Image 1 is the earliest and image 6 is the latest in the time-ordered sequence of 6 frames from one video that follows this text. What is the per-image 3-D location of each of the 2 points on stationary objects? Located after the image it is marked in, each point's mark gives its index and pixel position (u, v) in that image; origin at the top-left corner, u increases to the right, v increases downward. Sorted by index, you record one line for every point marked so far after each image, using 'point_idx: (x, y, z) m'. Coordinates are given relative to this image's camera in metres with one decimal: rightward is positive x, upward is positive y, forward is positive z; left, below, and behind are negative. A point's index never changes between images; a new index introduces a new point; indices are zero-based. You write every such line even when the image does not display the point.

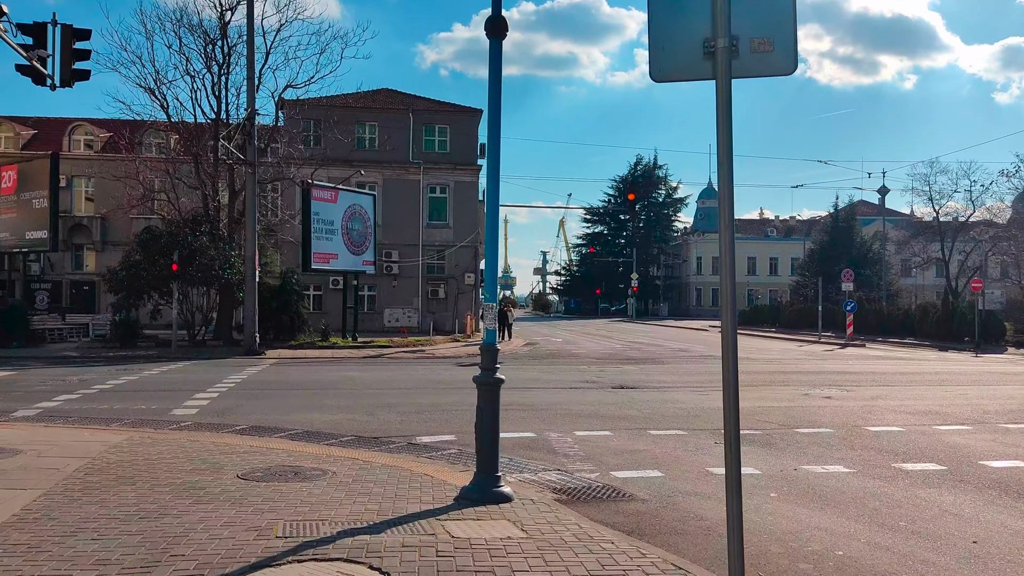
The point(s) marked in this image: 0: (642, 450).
0: (+1.5, -1.8, +9.4) m
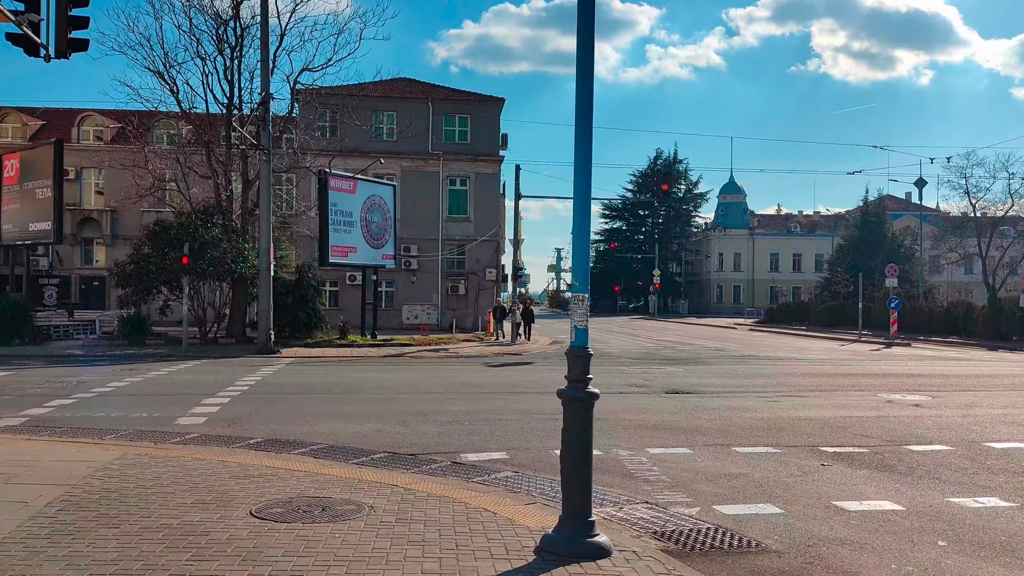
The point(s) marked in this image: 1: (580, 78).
0: (+2.1, -1.7, +7.8) m
1: (+0.4, +1.3, +5.2) m
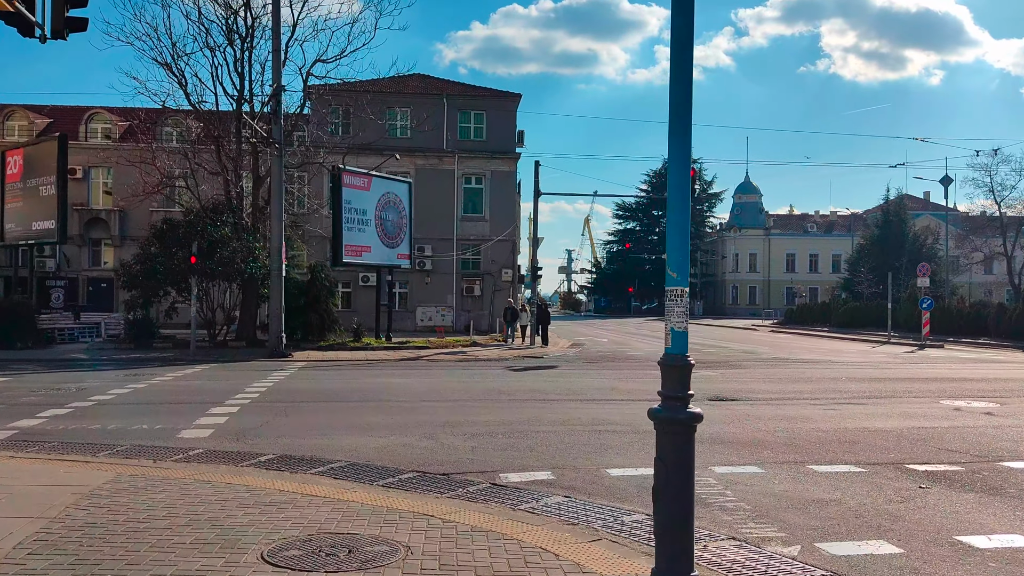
0: (+2.5, -1.7, +6.7) m
1: (+0.8, +1.3, +4.2) m
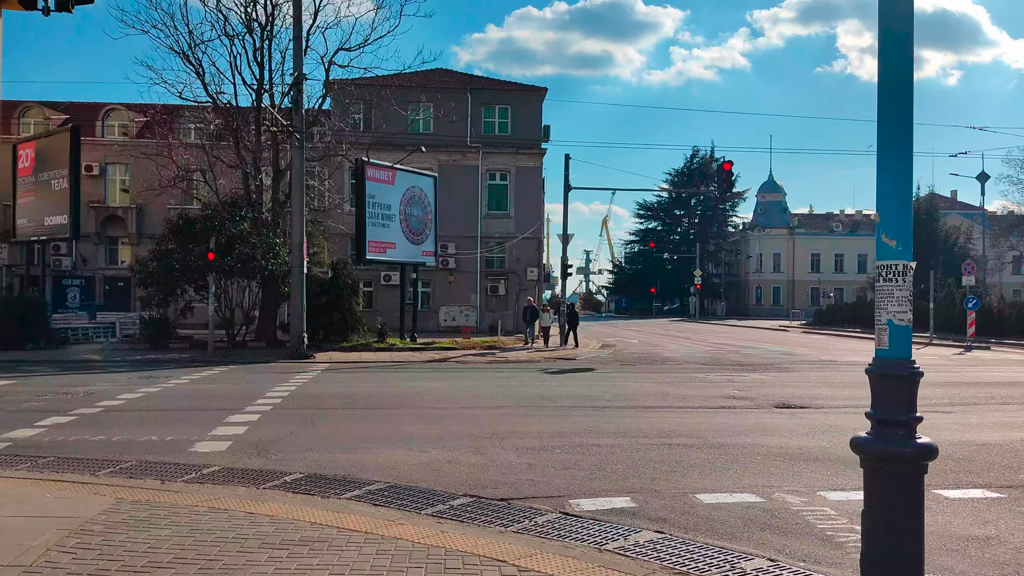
0: (+3.0, -1.6, +5.4) m
1: (+1.3, +1.4, +3.0) m
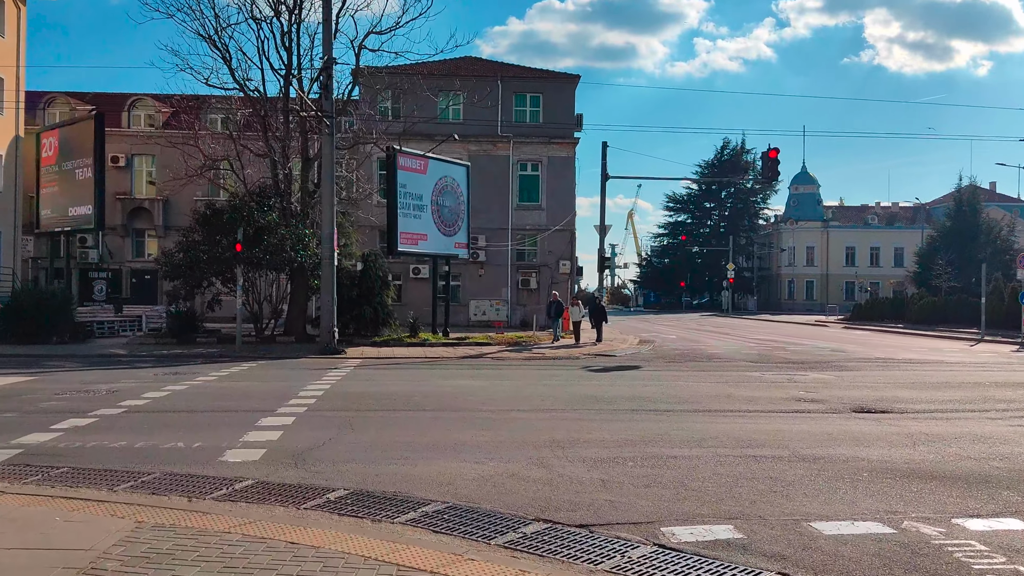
0: (+3.5, -1.6, +4.4) m
1: (+1.7, +1.5, +1.9) m
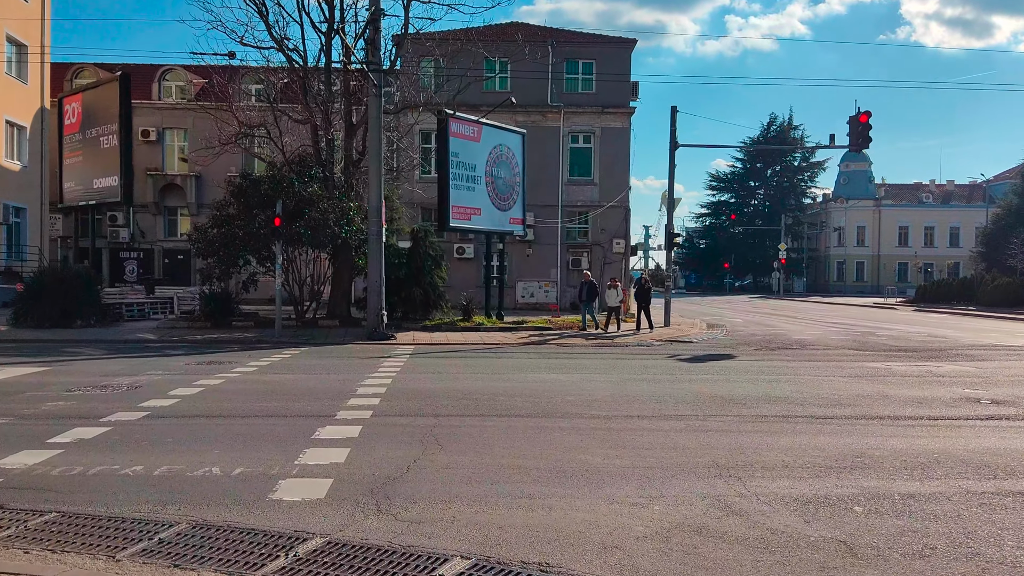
0: (+4.5, -1.4, +2.0) m
1: (+2.6, +1.5, -0.4) m
